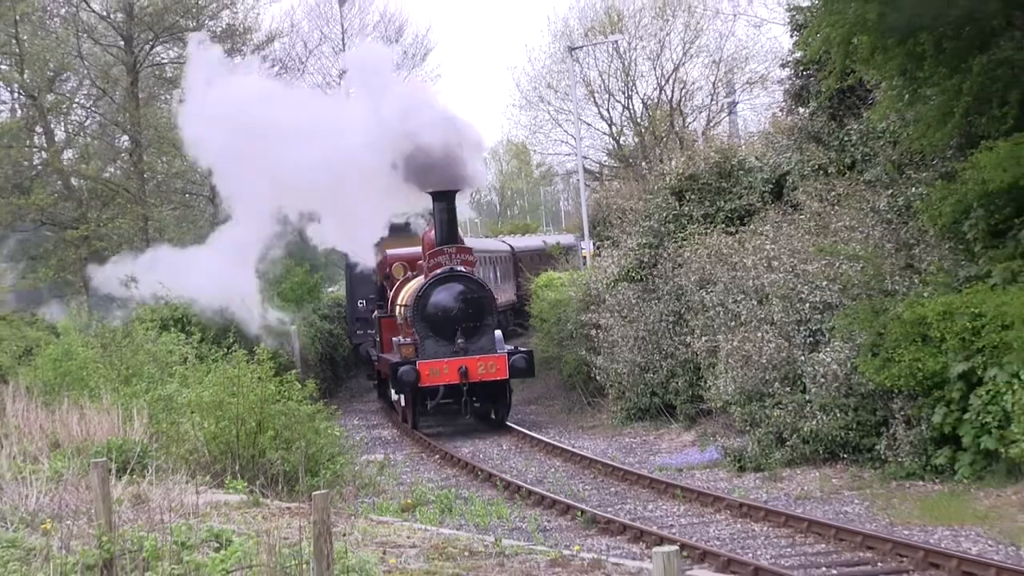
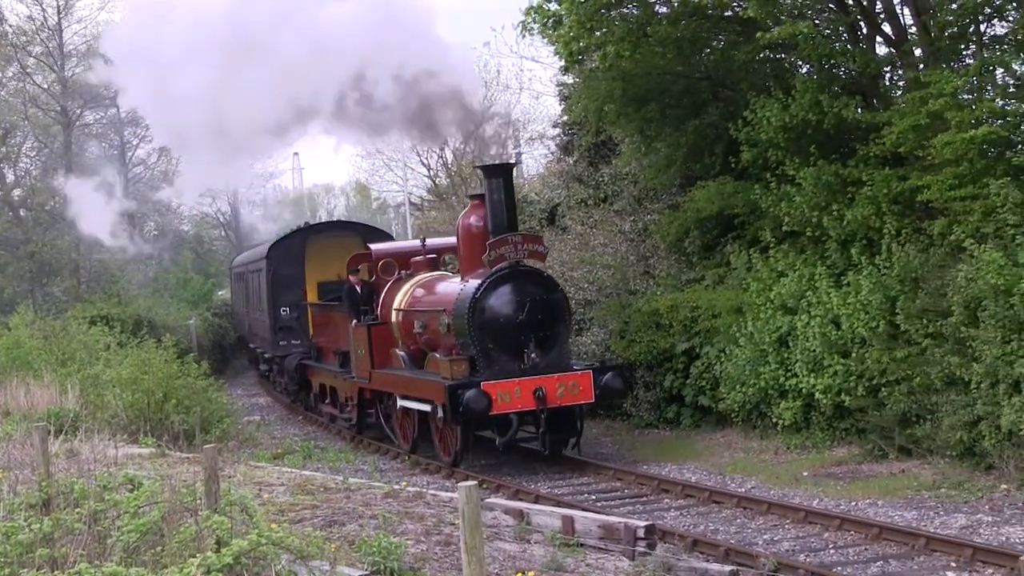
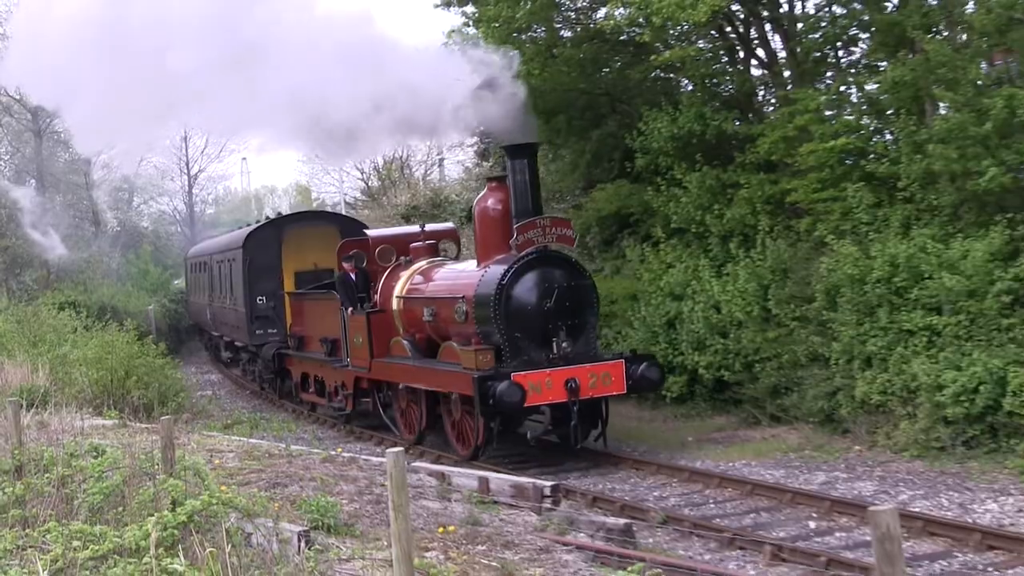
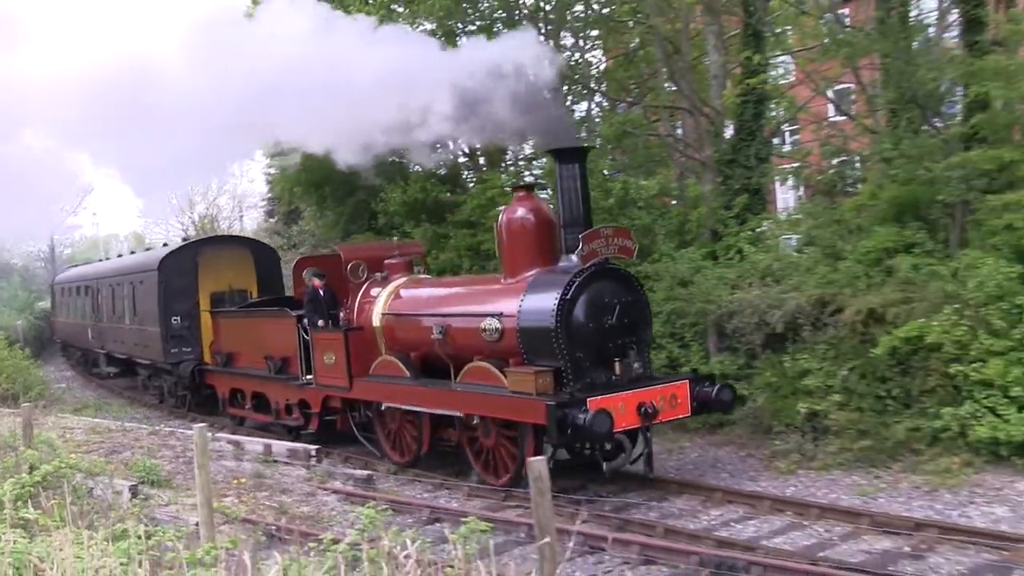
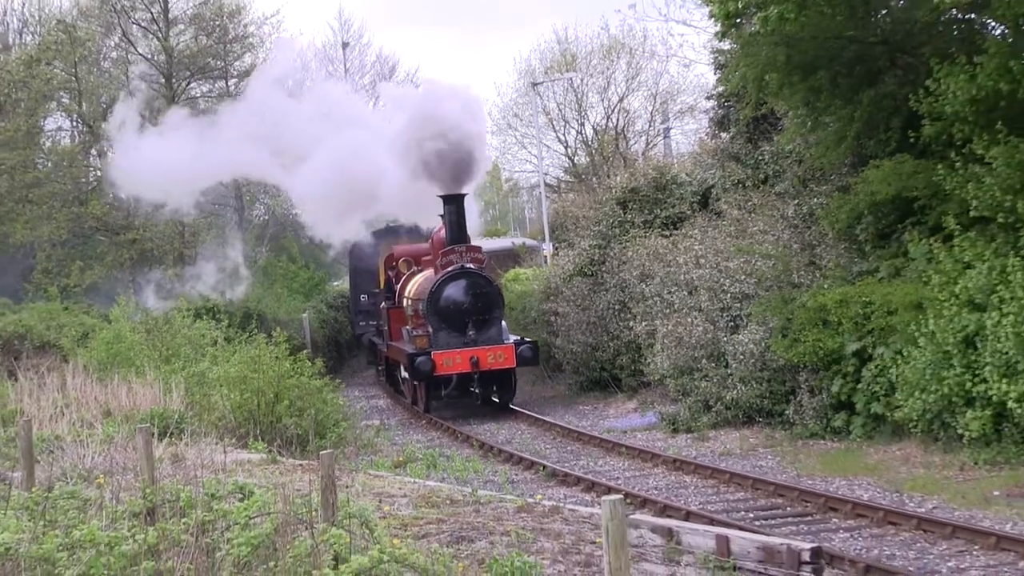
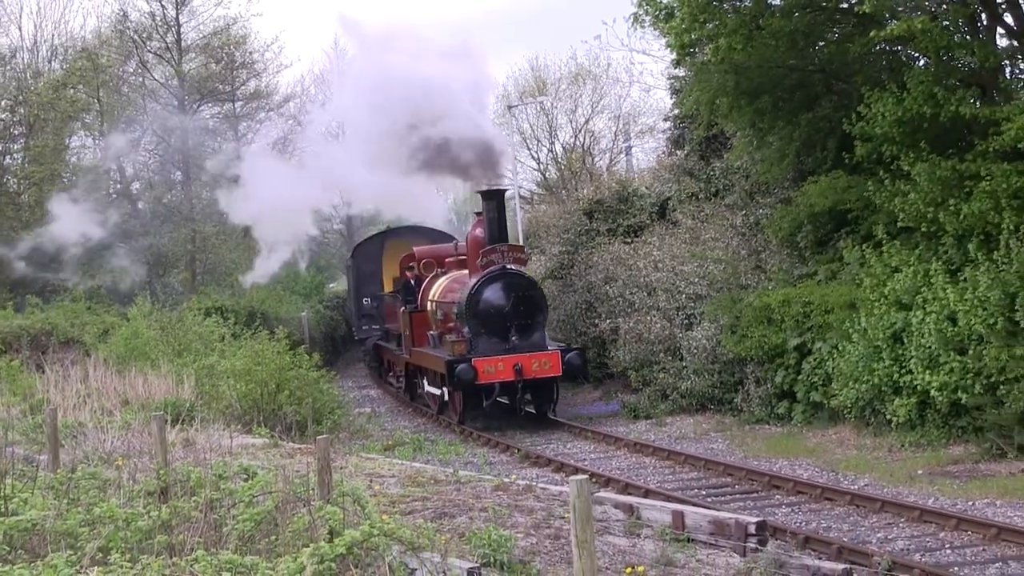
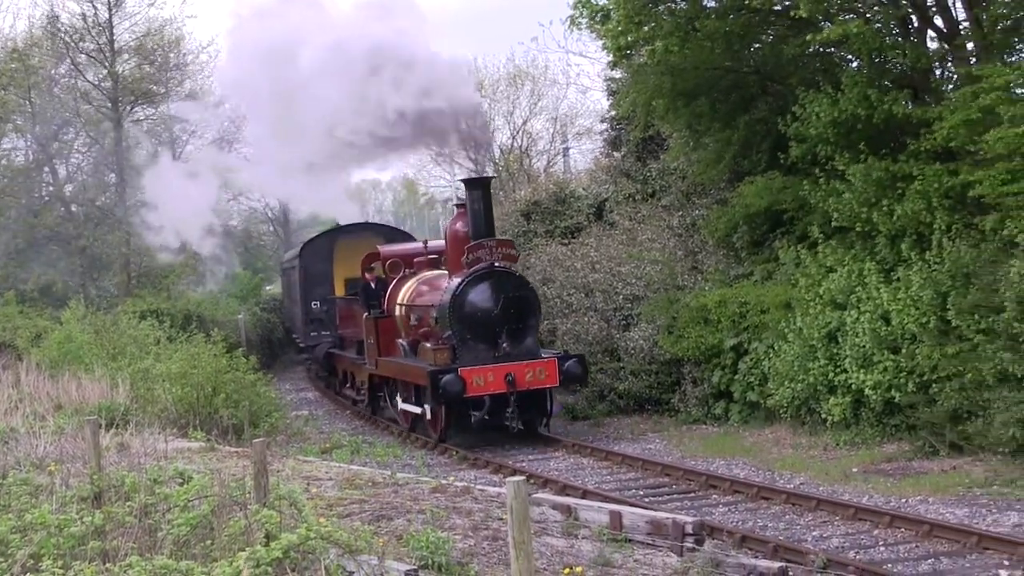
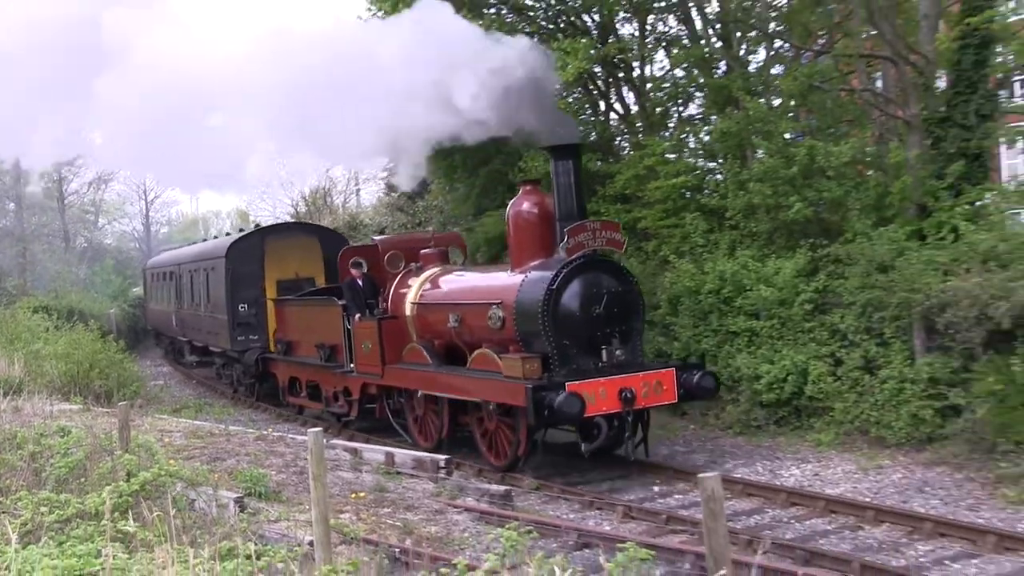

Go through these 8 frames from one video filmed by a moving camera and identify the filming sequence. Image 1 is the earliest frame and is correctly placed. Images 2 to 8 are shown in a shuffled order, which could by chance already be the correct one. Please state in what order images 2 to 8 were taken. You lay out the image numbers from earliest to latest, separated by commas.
5, 6, 7, 2, 3, 8, 4
